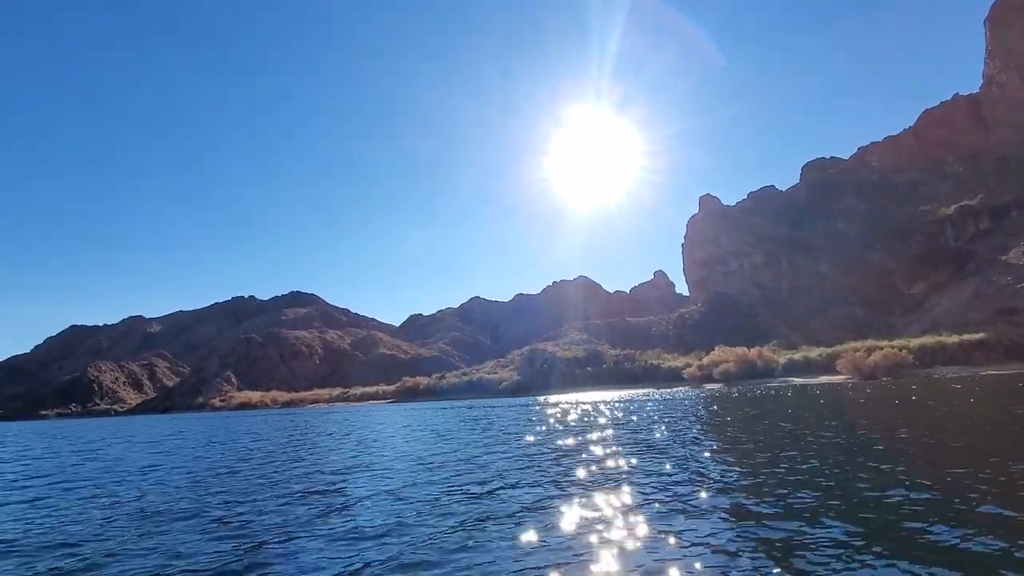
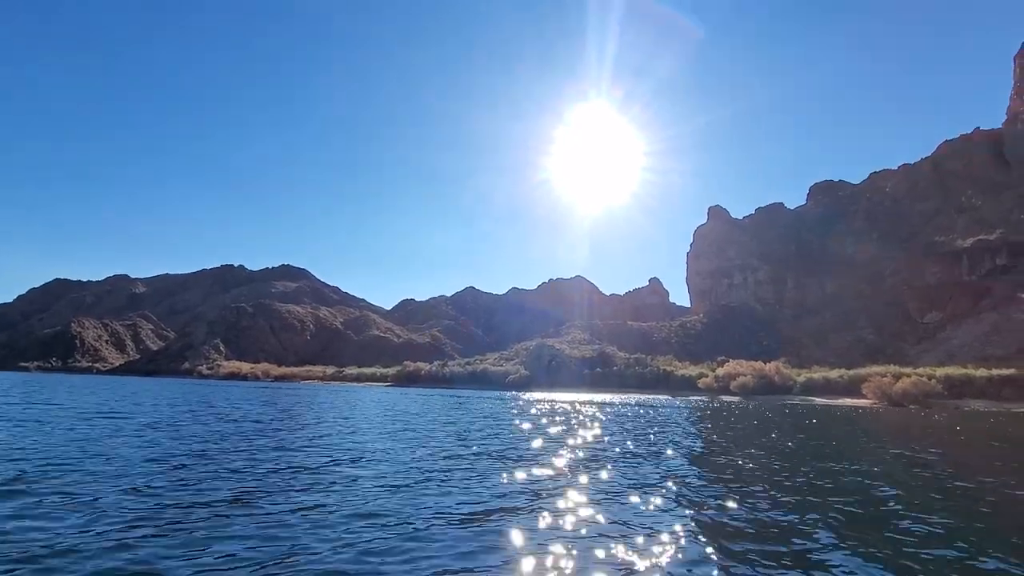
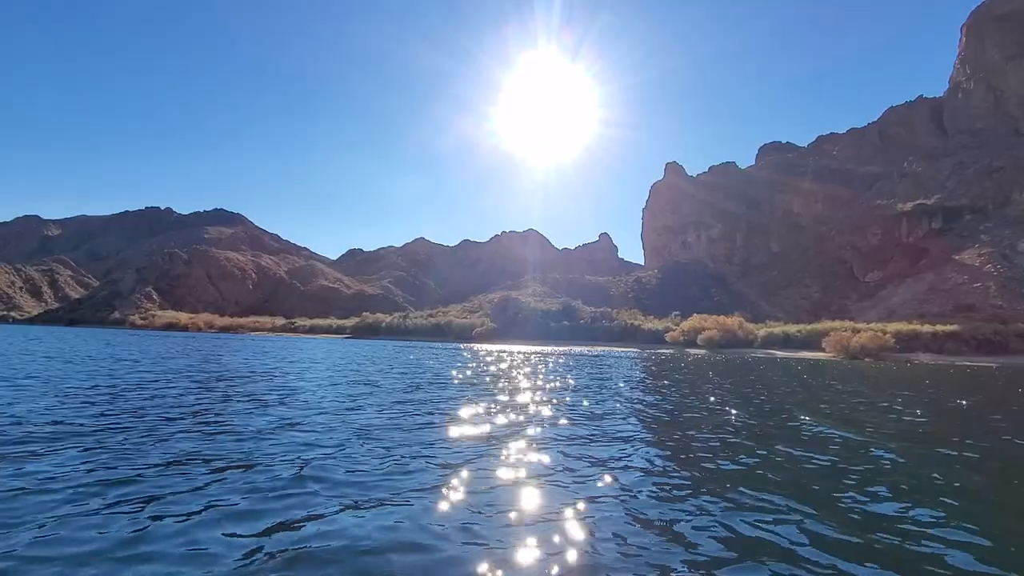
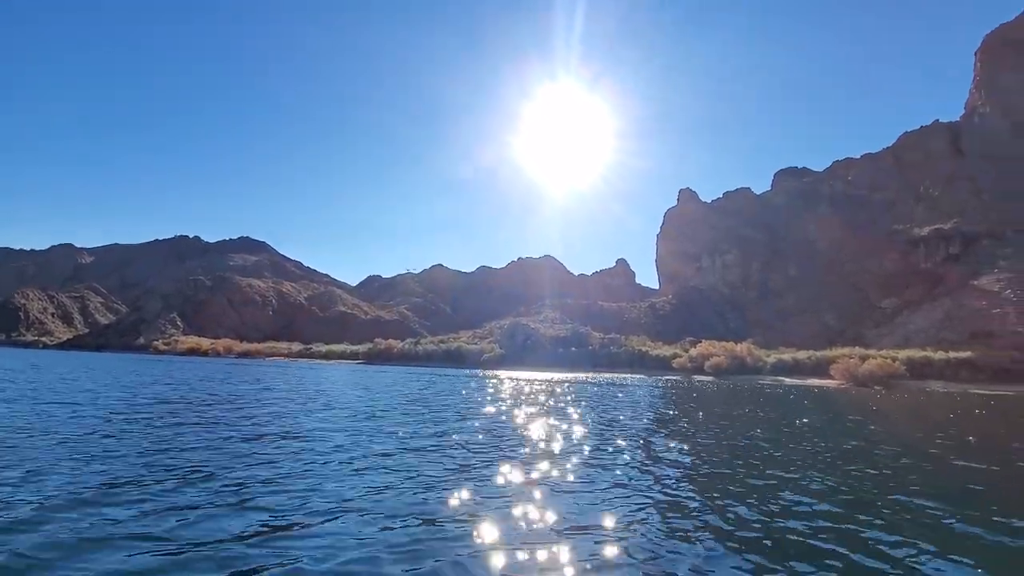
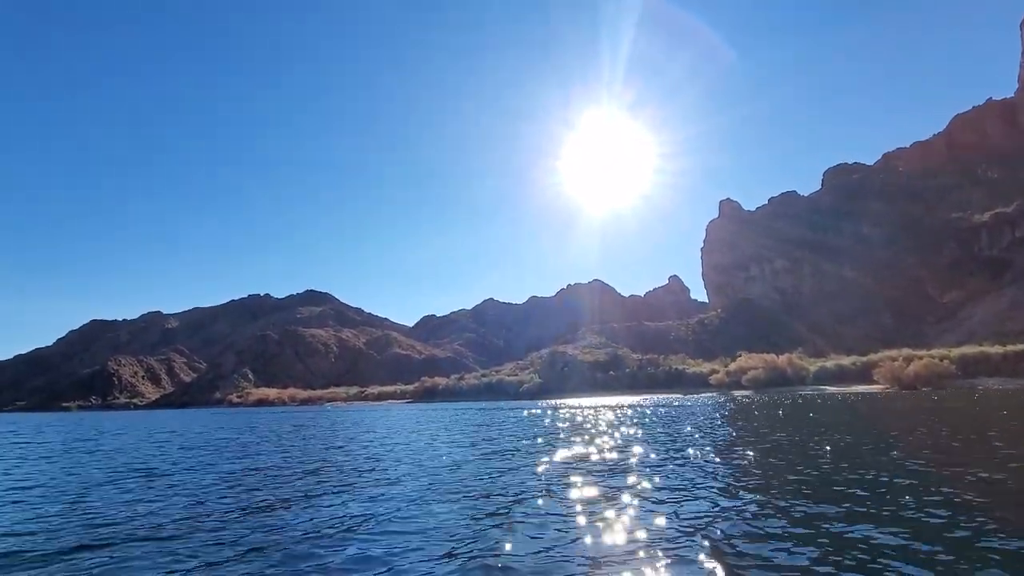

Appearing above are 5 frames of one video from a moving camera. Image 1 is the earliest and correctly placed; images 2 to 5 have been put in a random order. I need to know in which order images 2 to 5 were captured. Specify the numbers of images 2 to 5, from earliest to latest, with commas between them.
5, 2, 4, 3
